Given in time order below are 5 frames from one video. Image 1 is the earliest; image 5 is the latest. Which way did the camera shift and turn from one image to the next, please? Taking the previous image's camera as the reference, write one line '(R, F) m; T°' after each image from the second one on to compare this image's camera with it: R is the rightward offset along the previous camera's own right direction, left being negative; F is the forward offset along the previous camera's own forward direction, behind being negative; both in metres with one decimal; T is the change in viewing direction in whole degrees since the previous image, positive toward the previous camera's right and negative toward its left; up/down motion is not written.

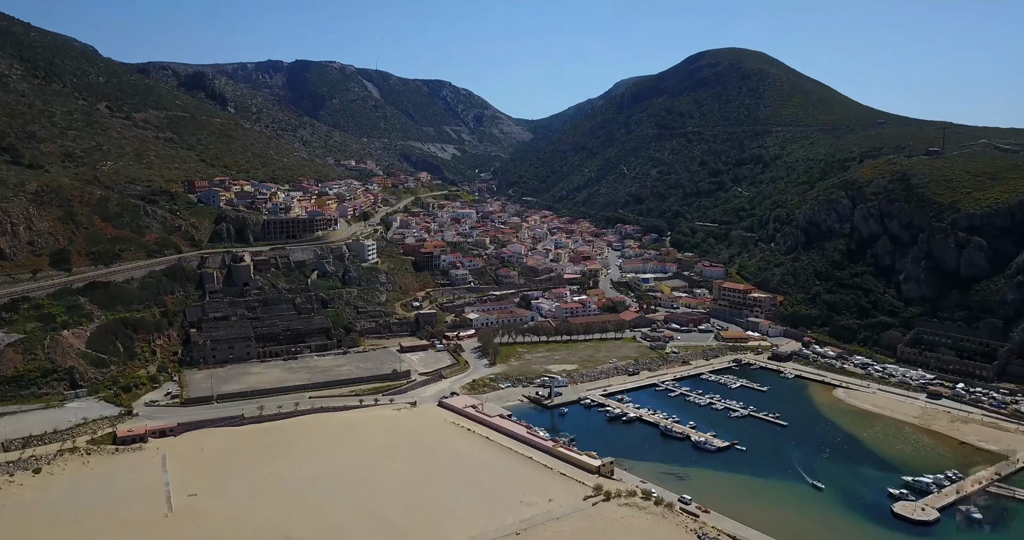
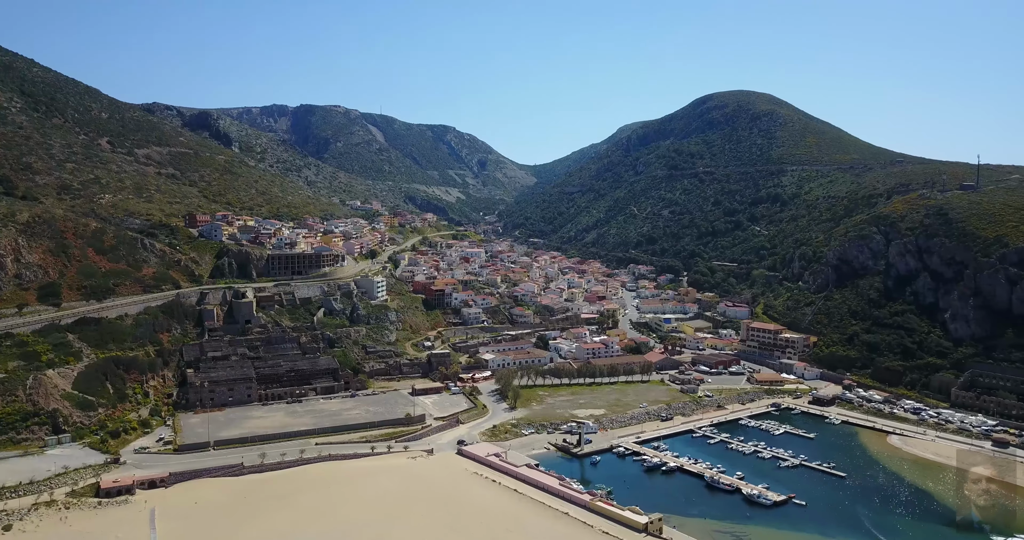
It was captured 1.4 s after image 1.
(-1.9, +4.9) m; 0°
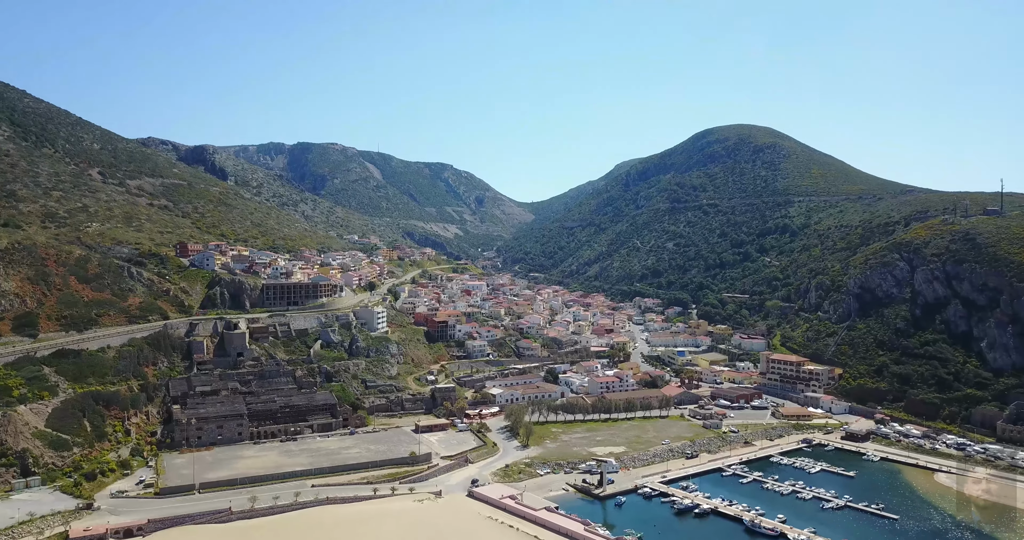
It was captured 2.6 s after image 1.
(-1.3, +4.3) m; 0°
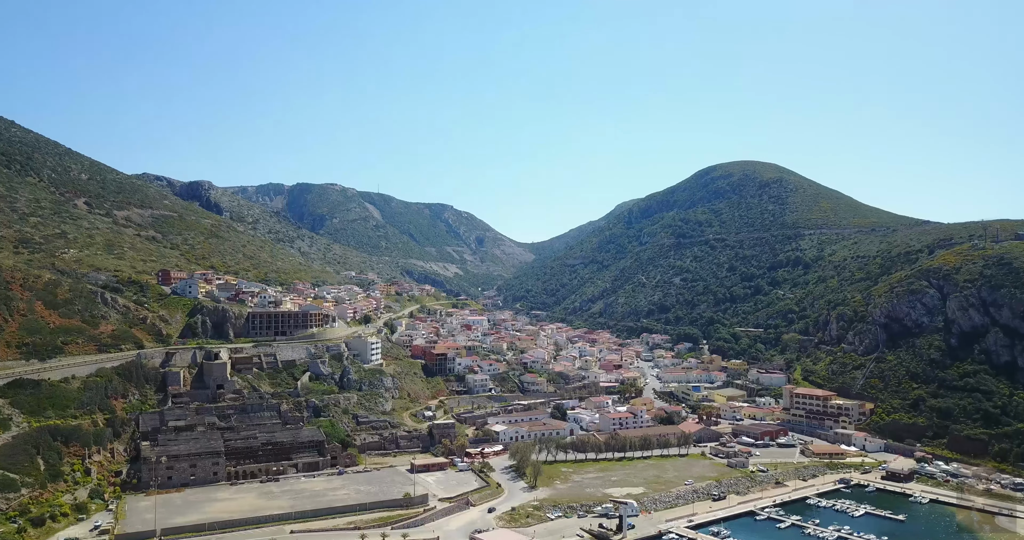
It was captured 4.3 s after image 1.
(-0.4, +5.5) m; 0°
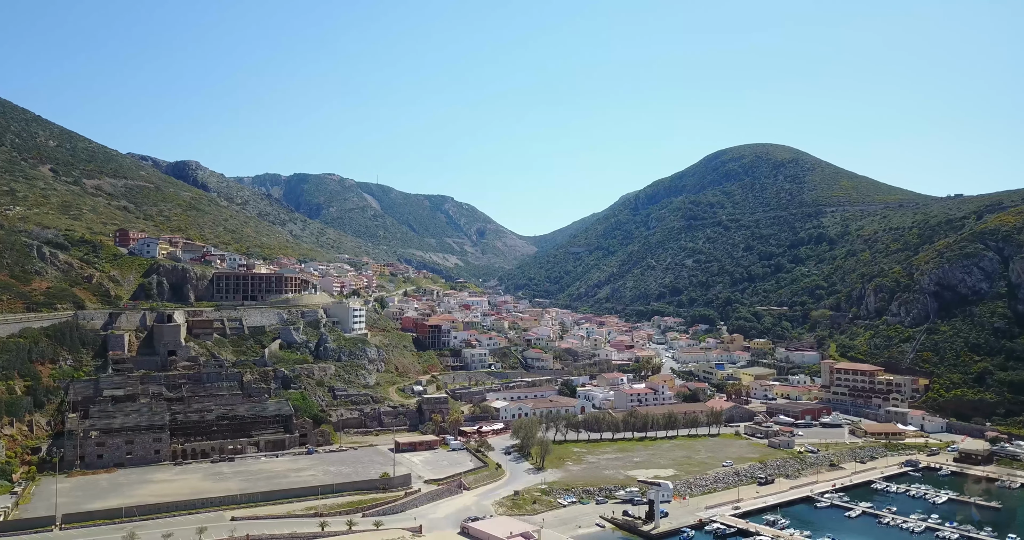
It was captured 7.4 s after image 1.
(-0.1, +9.5) m; 0°
